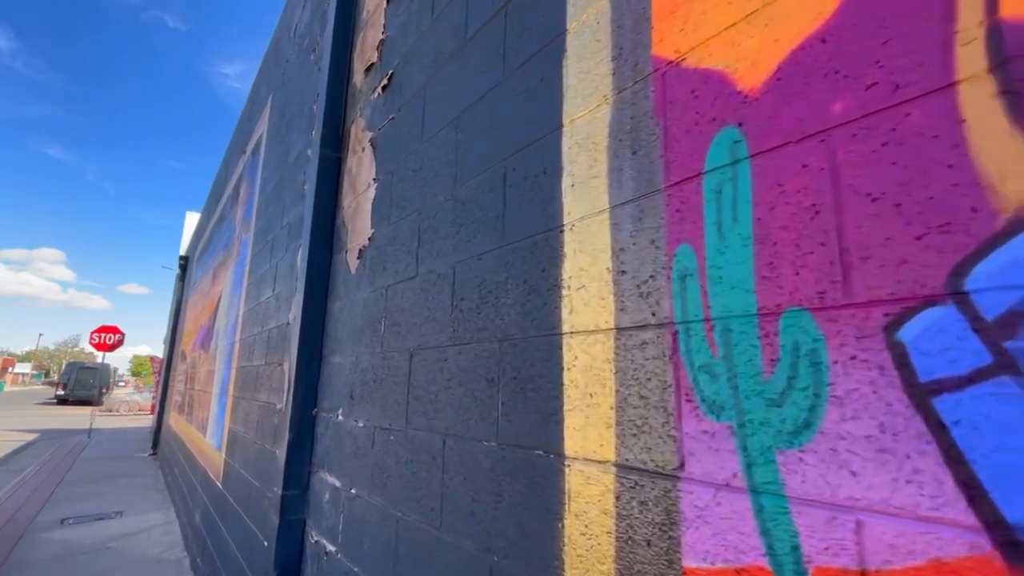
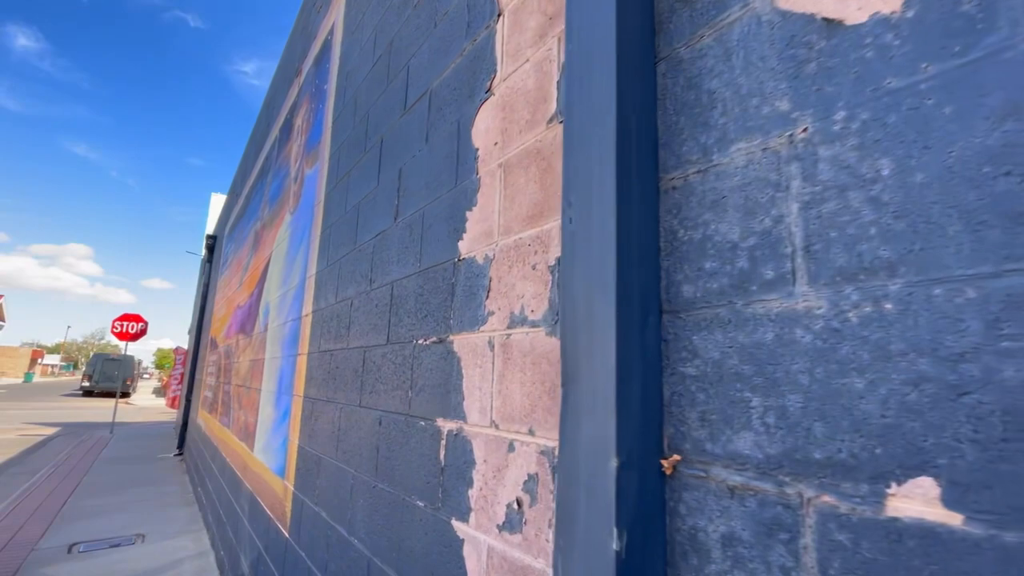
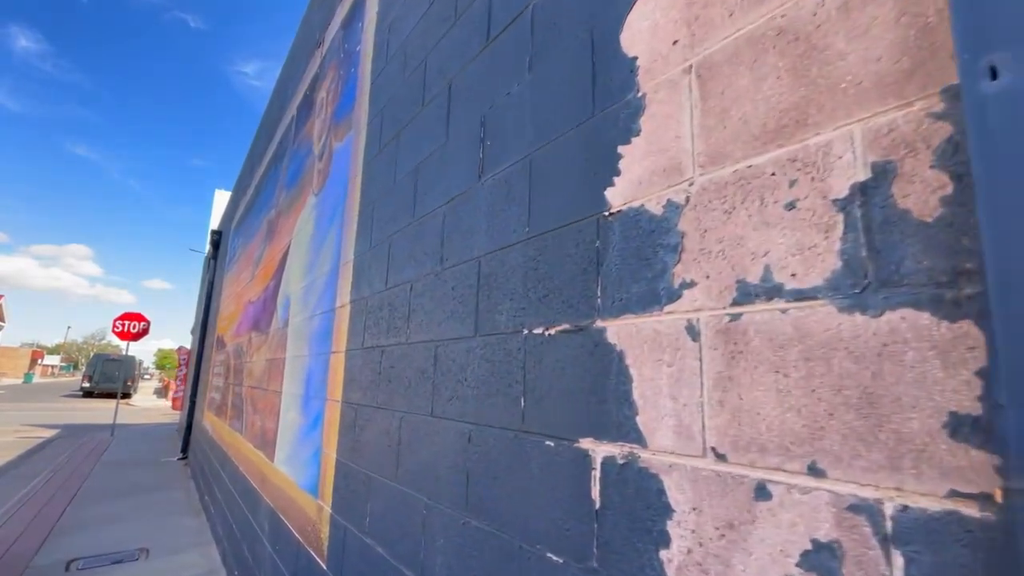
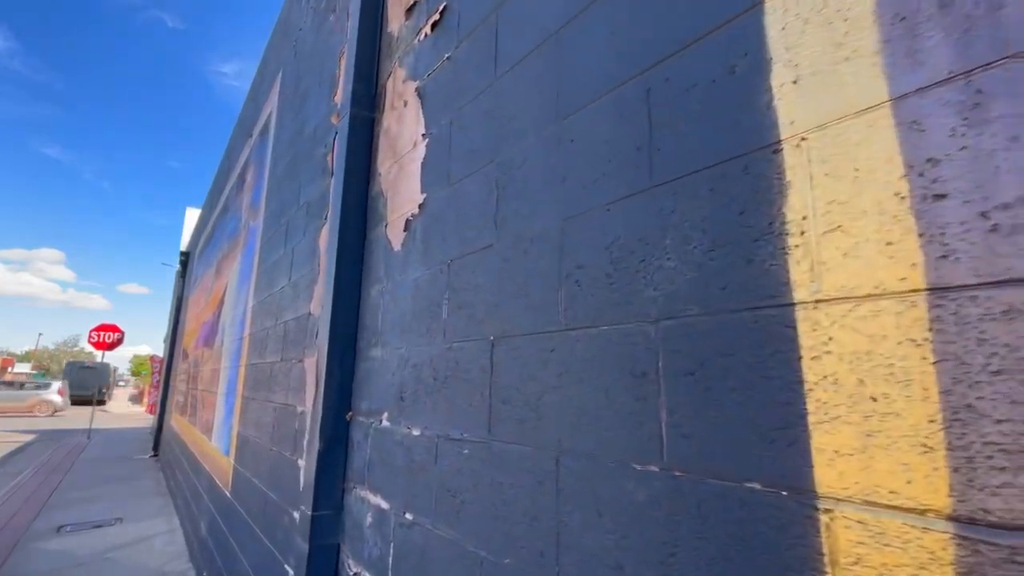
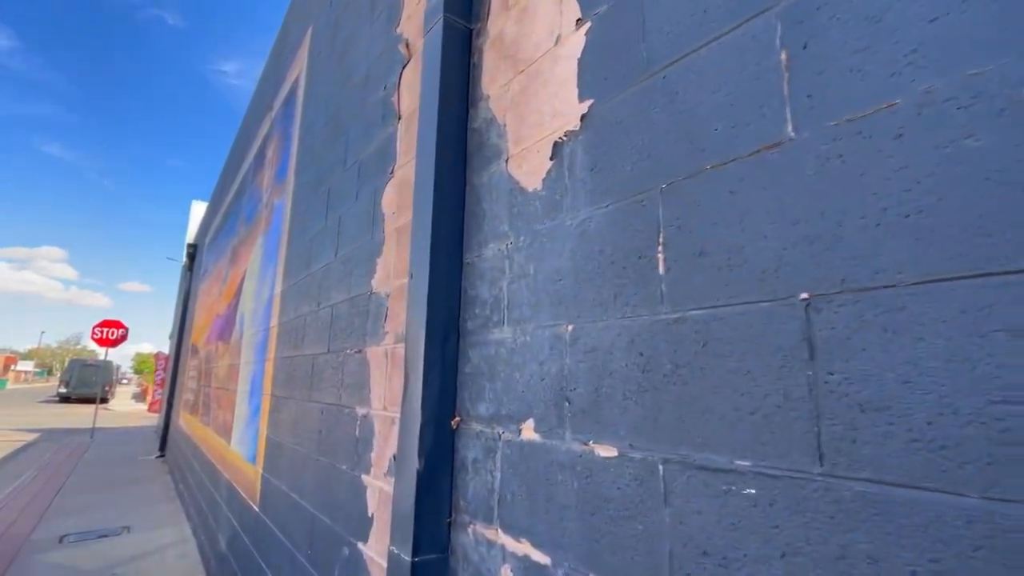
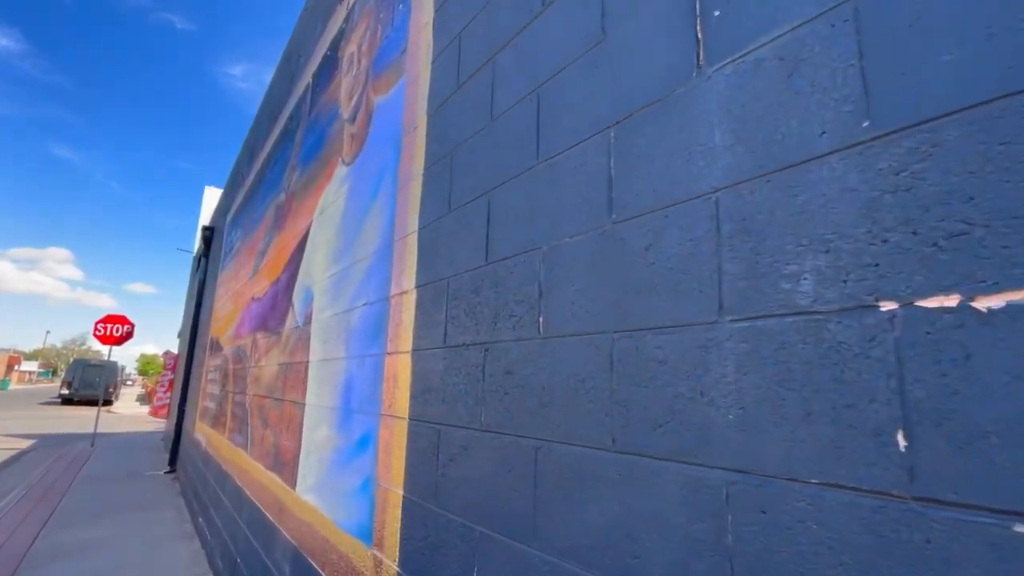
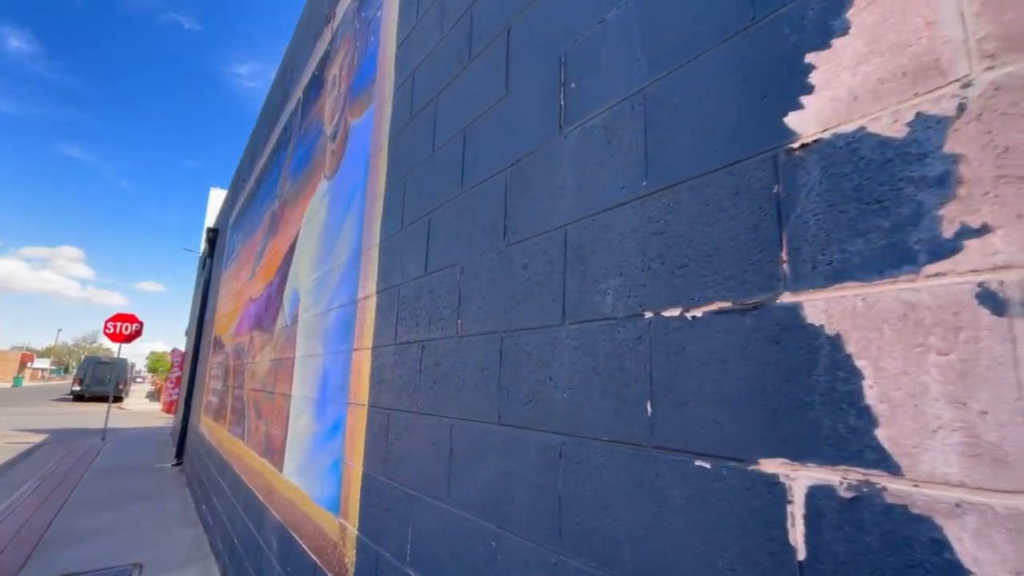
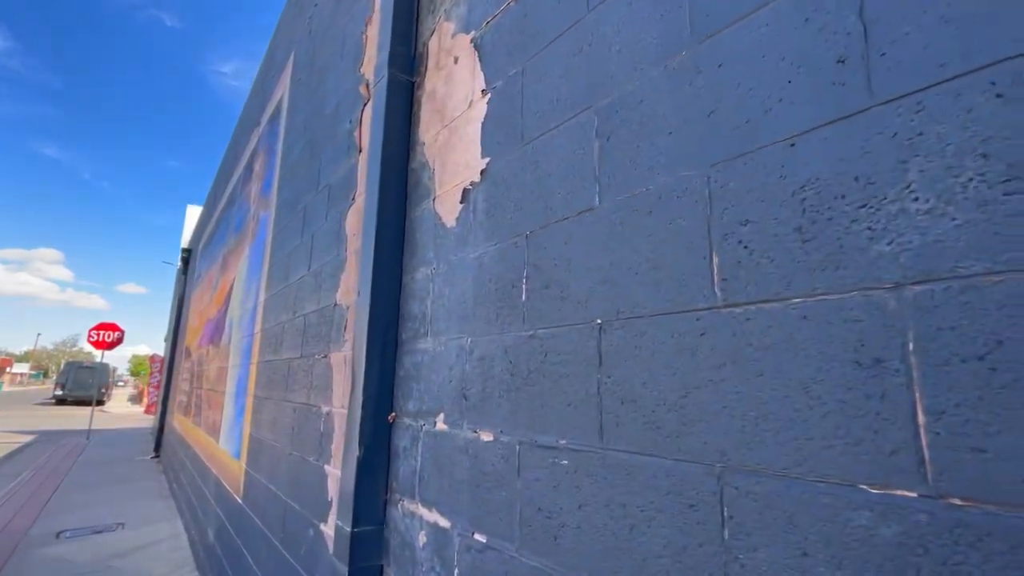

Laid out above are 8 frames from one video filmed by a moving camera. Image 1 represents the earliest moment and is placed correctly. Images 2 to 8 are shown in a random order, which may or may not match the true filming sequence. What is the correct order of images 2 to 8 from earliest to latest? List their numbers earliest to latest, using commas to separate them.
4, 8, 5, 2, 3, 7, 6
